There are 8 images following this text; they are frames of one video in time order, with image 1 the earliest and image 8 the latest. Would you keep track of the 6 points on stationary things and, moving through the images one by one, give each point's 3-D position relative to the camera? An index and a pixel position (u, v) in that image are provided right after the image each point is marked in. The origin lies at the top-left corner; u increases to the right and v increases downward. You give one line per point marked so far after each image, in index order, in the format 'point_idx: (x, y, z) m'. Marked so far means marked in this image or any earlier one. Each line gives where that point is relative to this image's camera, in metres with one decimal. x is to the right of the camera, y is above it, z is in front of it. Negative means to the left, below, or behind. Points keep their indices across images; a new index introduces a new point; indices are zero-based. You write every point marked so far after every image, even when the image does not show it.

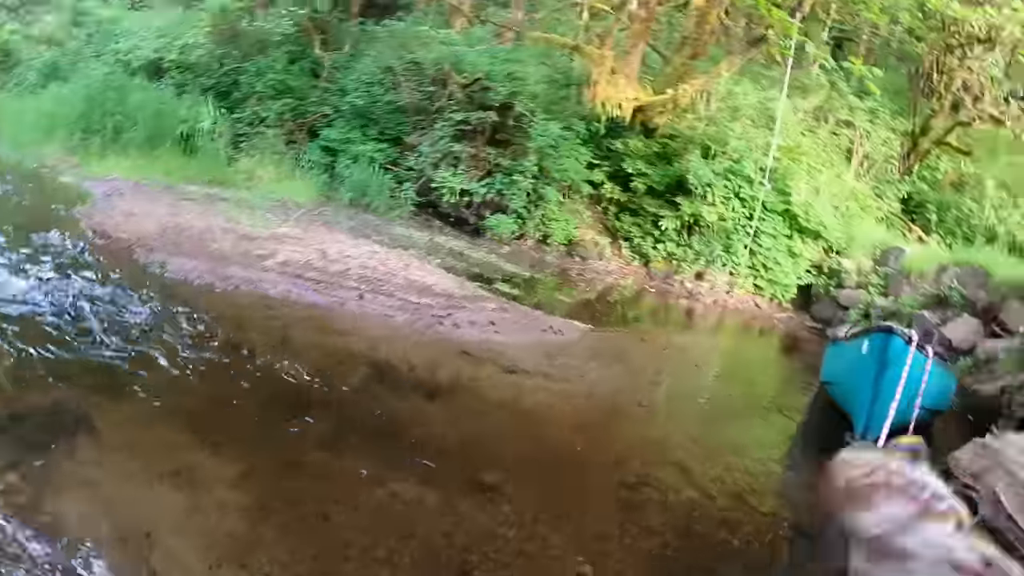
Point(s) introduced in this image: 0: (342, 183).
0: (-2.0, +1.1, +8.4) m
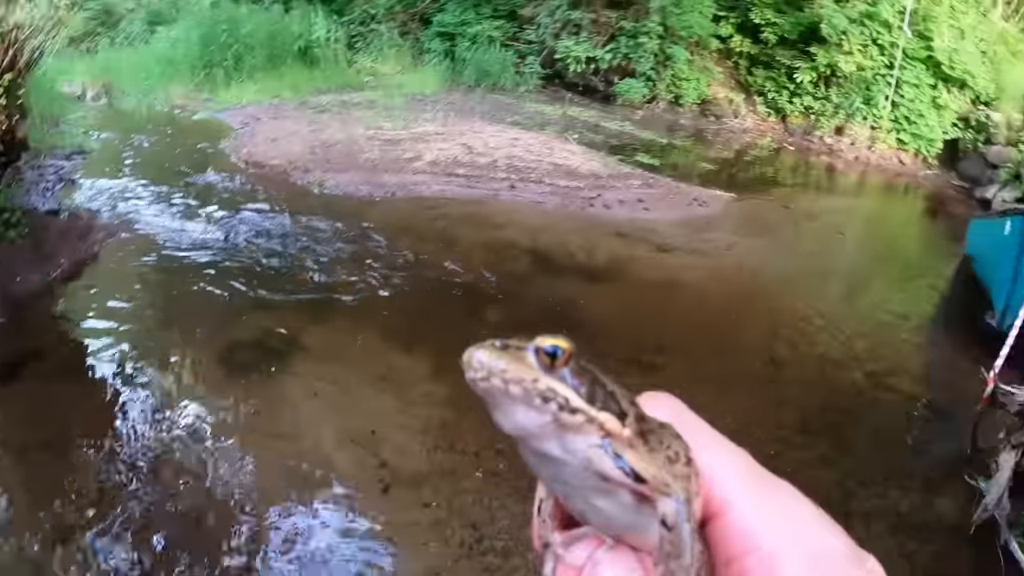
0: (-0.6, +2.3, +8.3) m
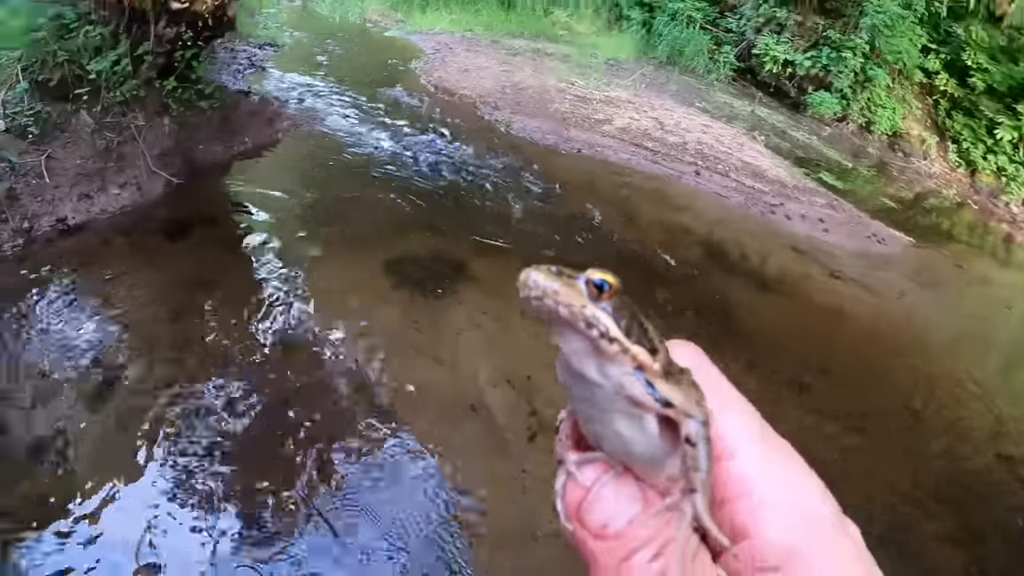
0: (+1.5, +2.5, +8.0) m
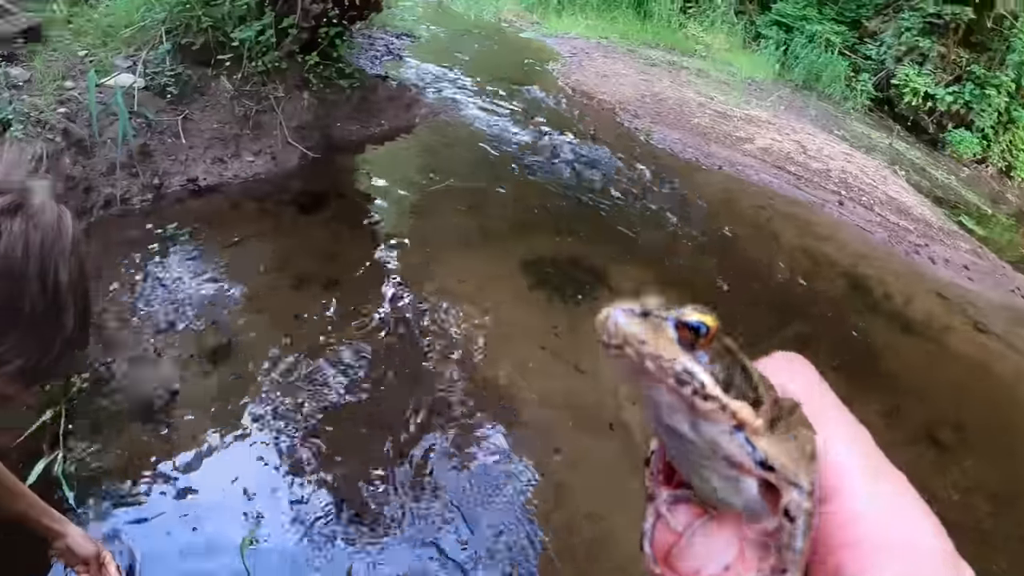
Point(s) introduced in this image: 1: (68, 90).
0: (+2.8, +2.2, +7.6) m
1: (-2.8, +1.2, +4.8) m
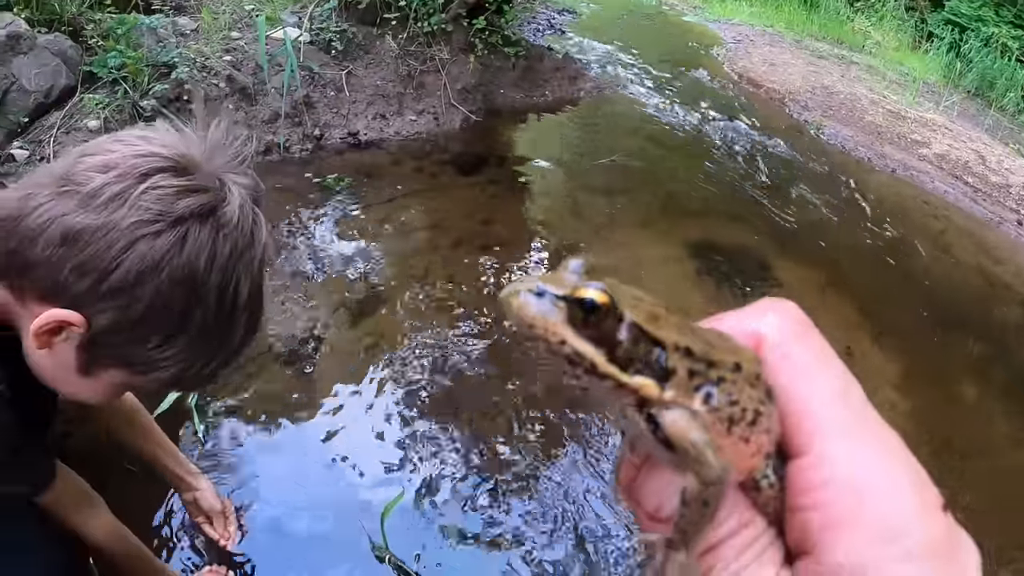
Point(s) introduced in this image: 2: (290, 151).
0: (+4.2, +2.0, +7.0) m
1: (-1.8, +1.6, +4.9) m
2: (-1.3, +0.8, +4.6) m
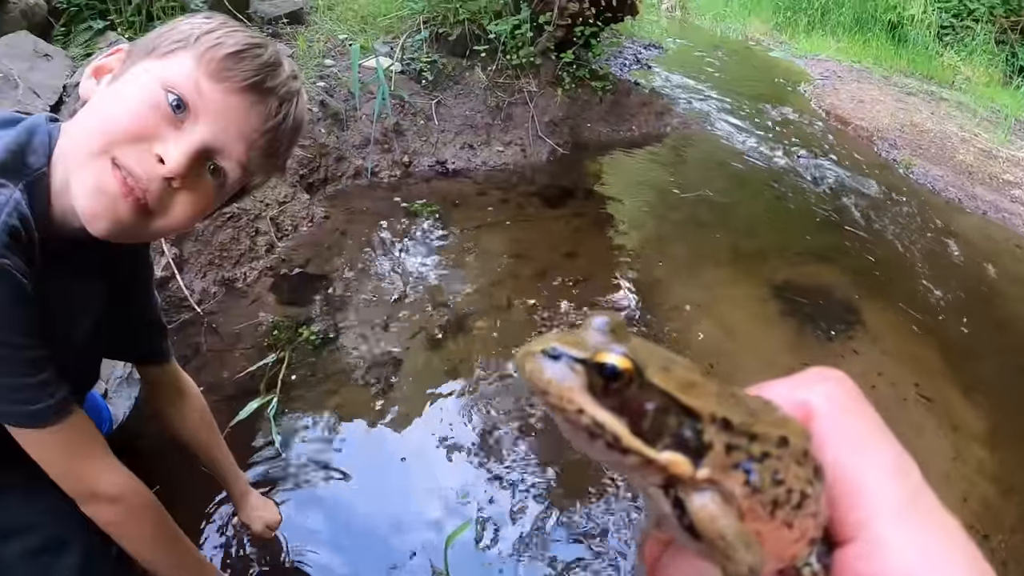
0: (+4.9, +1.6, +6.7) m
1: (-1.2, +1.5, +5.1) m
2: (-0.8, +0.7, +4.7) m
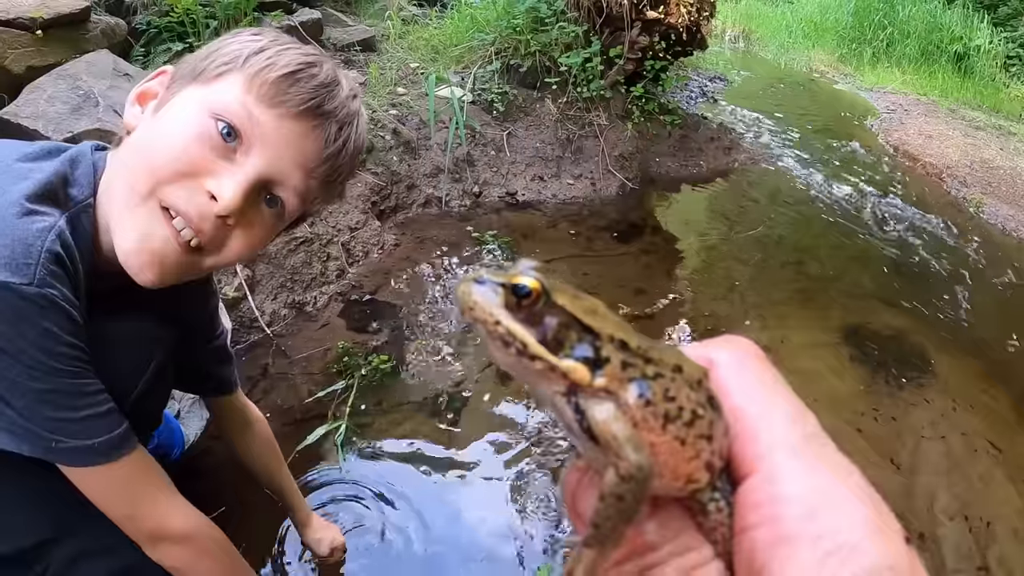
0: (+5.5, +1.2, +6.6) m
1: (-0.7, +1.3, +5.2) m
2: (-0.4, +0.5, +4.8) m
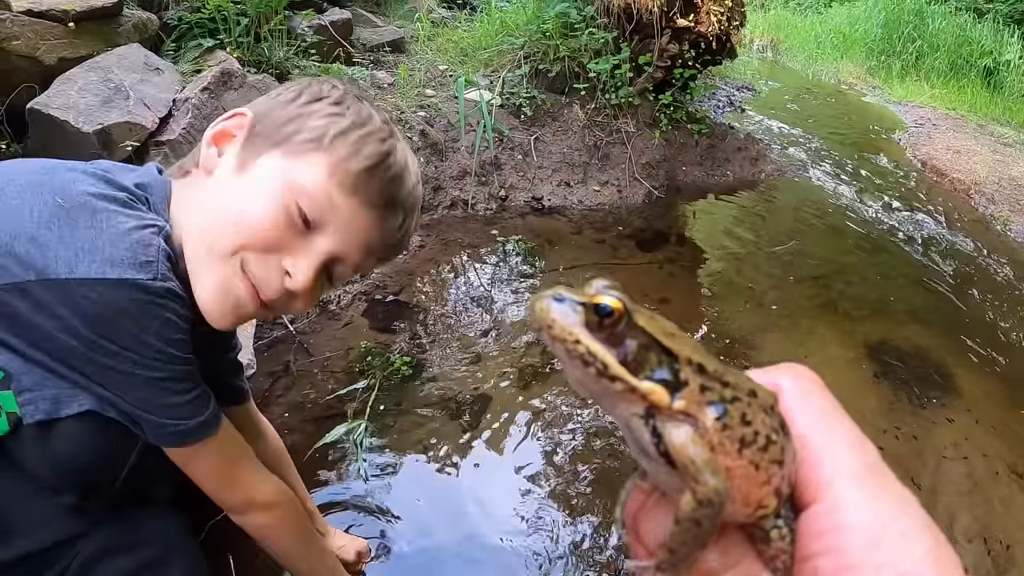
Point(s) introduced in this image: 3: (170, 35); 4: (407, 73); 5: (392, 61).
0: (+5.7, +1.0, +6.5) m
1: (-0.6, +1.3, +5.2) m
2: (-0.2, +0.5, +4.9) m
3: (-2.3, +1.7, +5.3) m
4: (-0.7, +1.5, +5.4) m
5: (-0.9, +1.7, +5.8) m
